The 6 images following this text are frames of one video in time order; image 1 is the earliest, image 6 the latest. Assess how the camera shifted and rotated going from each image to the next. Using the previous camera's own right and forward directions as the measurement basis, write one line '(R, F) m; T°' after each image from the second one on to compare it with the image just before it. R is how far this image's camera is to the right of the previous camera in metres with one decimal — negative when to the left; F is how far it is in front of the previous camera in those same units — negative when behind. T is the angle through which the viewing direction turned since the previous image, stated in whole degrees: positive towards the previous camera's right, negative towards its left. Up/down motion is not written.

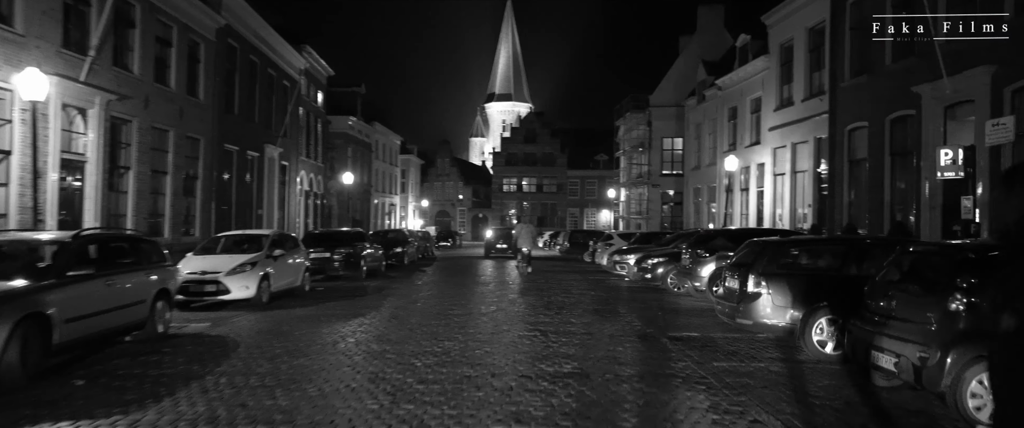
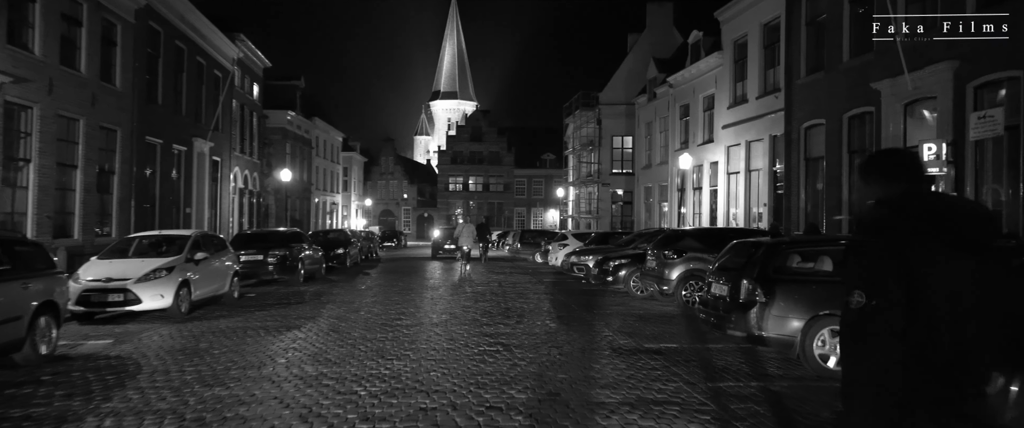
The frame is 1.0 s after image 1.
(-0.2, +1.4) m; +4°
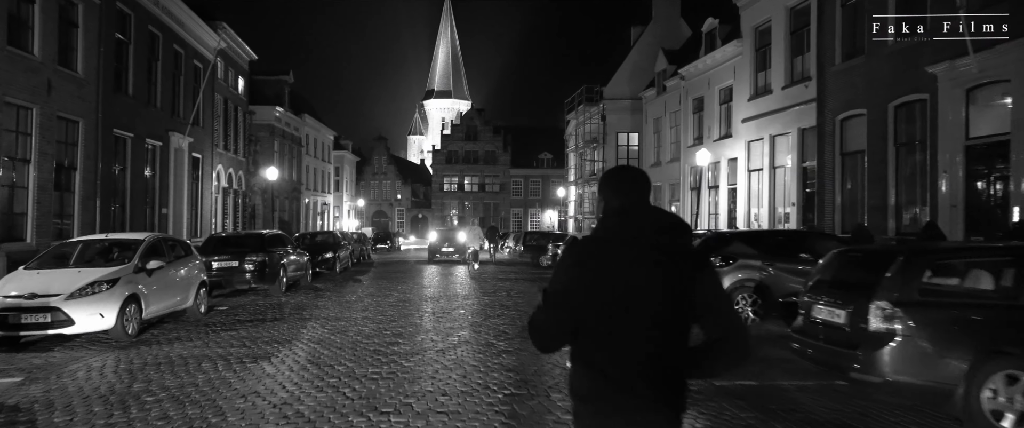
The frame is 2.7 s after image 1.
(-0.3, +2.4) m; 0°
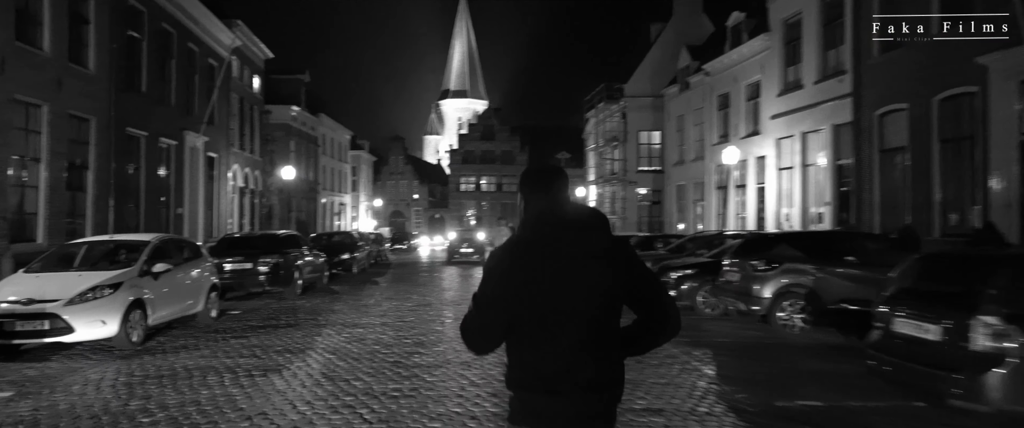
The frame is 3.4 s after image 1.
(-0.1, +0.8) m; -1°
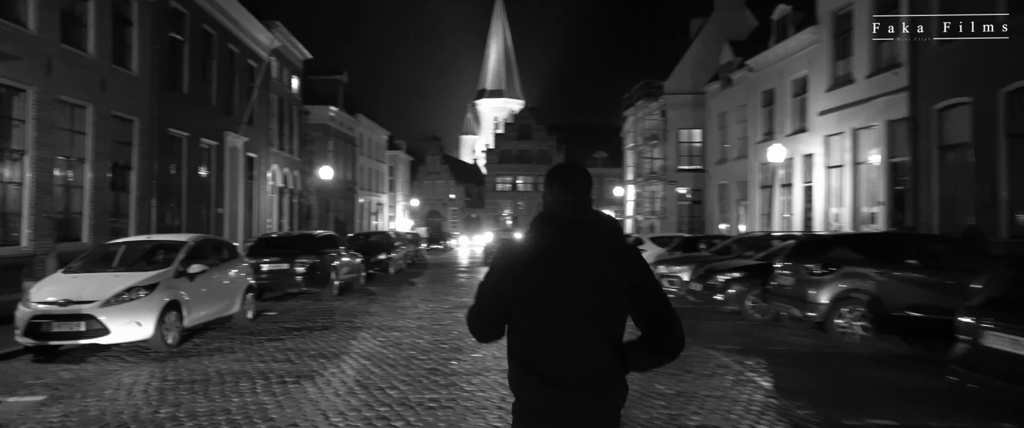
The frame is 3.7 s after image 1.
(0.0, +0.3) m; -2°
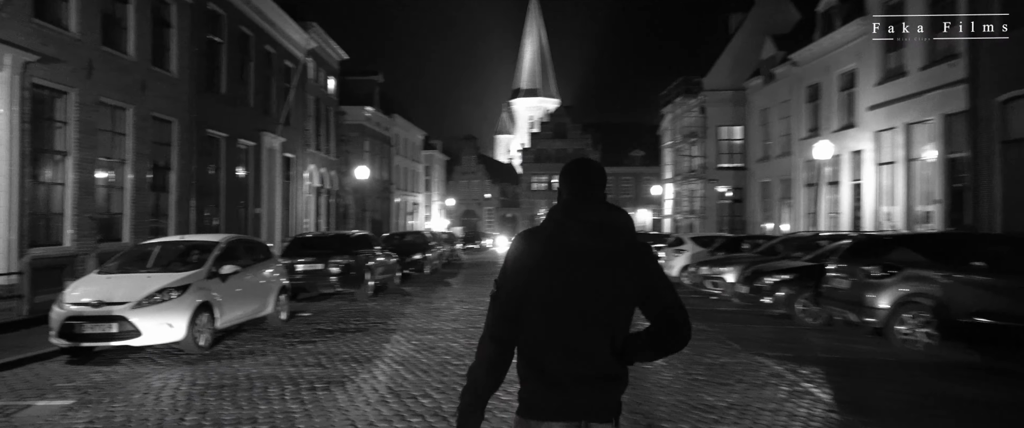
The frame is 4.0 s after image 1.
(0.0, +0.3) m; -2°
